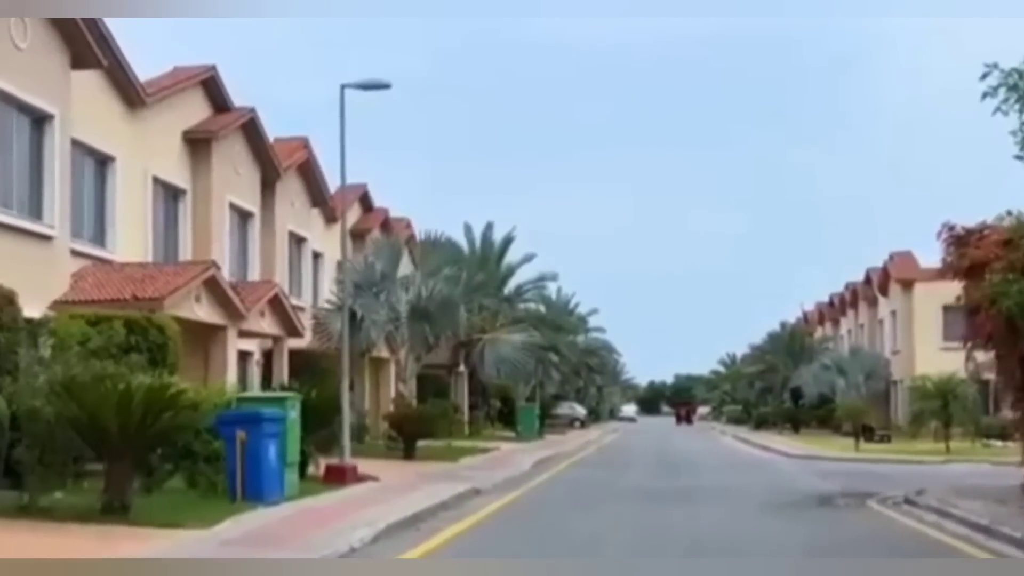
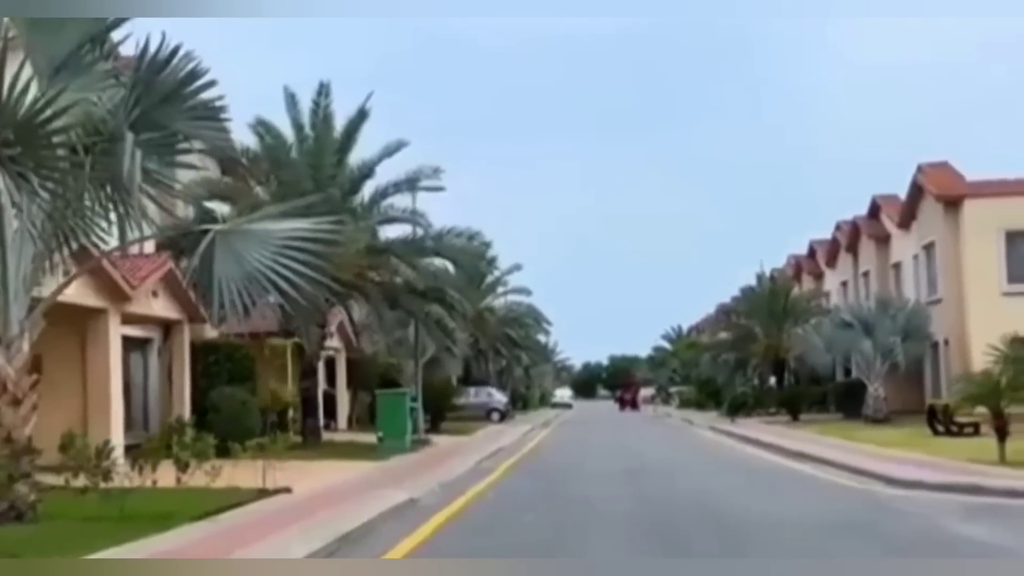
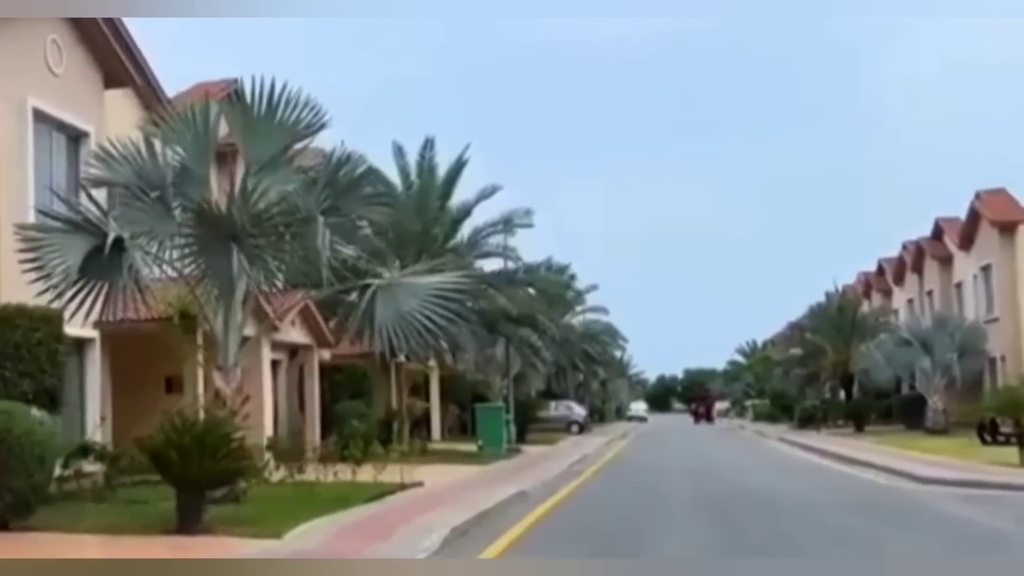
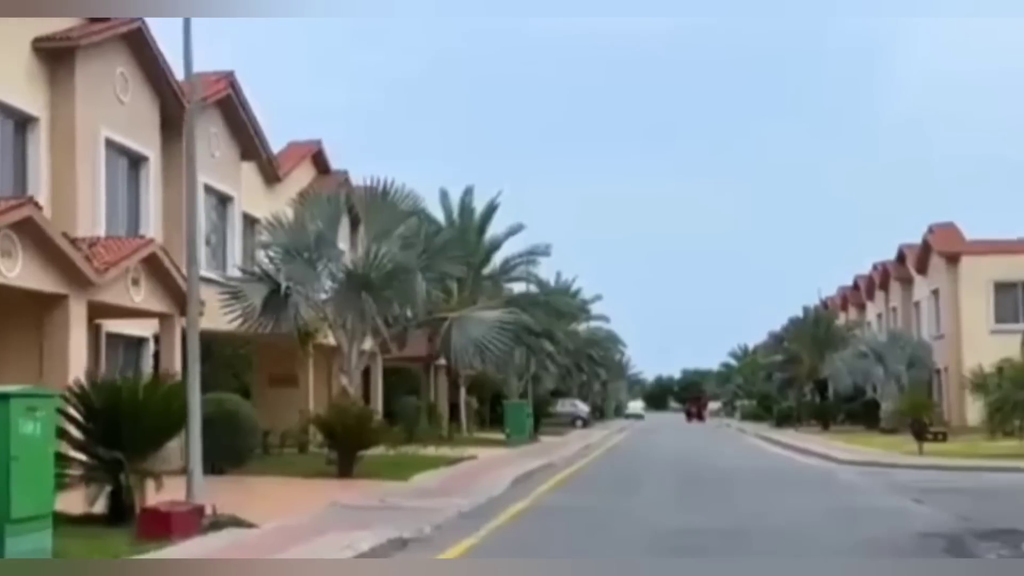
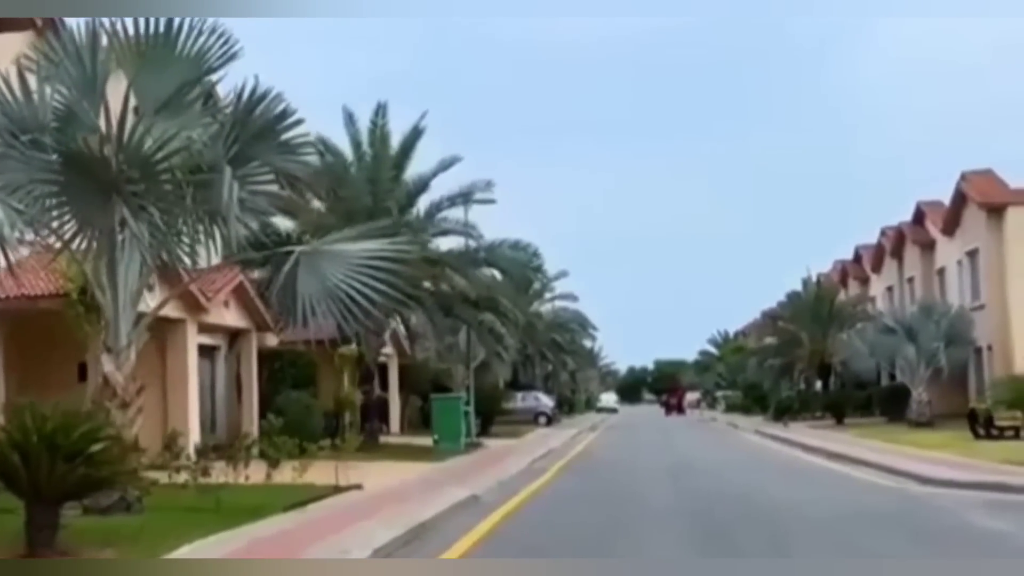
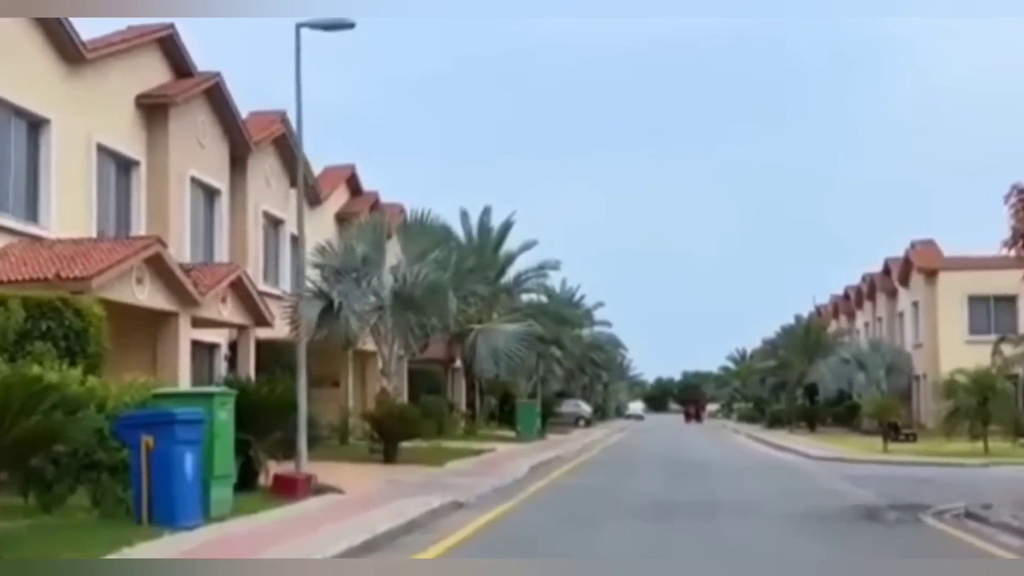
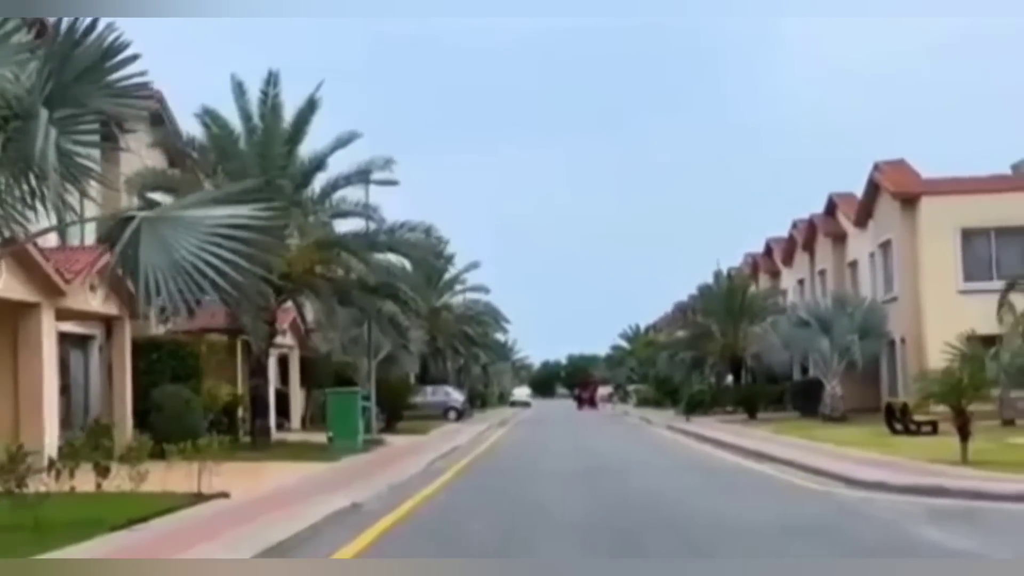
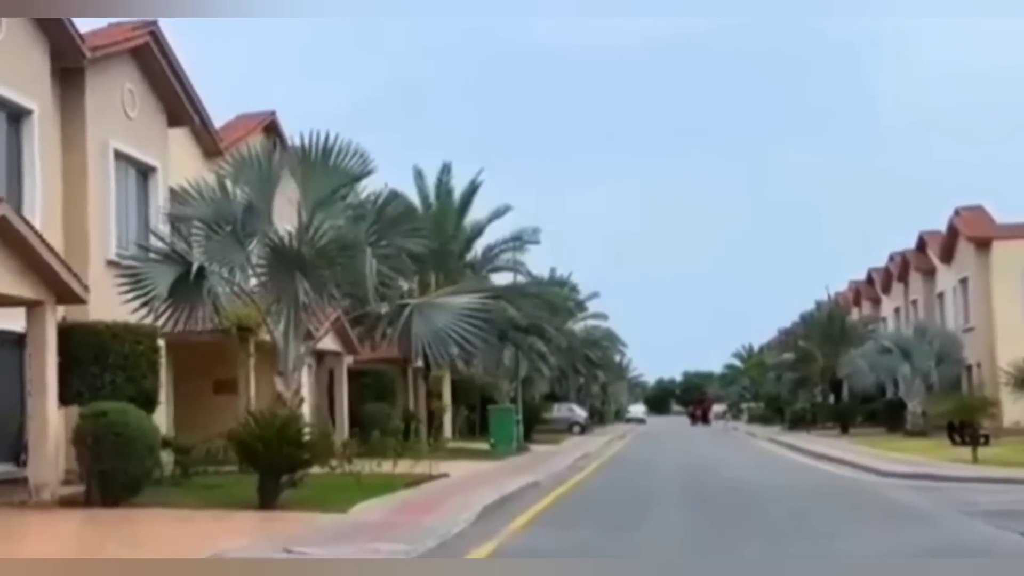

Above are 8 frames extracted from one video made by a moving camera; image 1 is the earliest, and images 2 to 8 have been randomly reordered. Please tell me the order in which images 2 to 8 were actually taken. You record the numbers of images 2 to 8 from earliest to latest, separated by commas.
6, 4, 8, 3, 5, 2, 7
